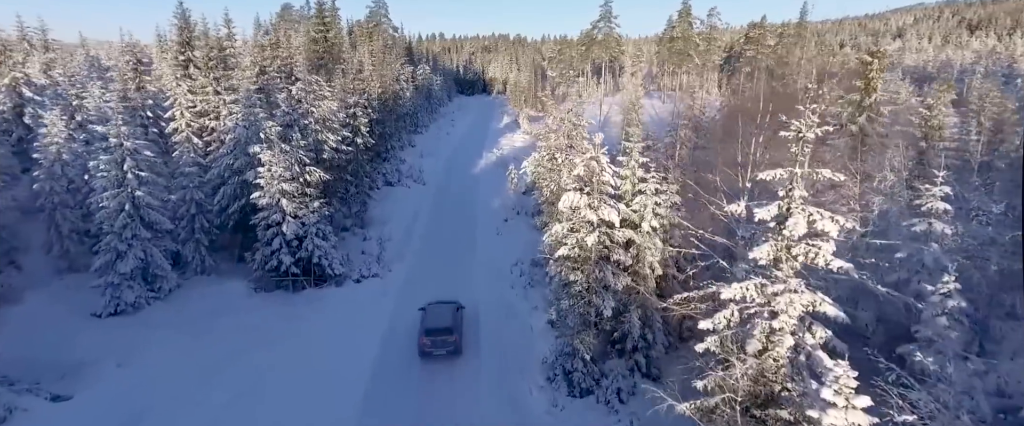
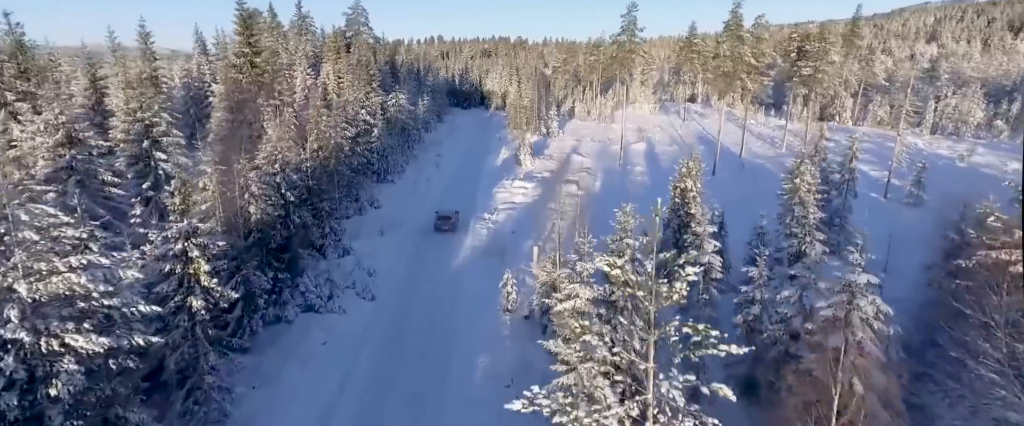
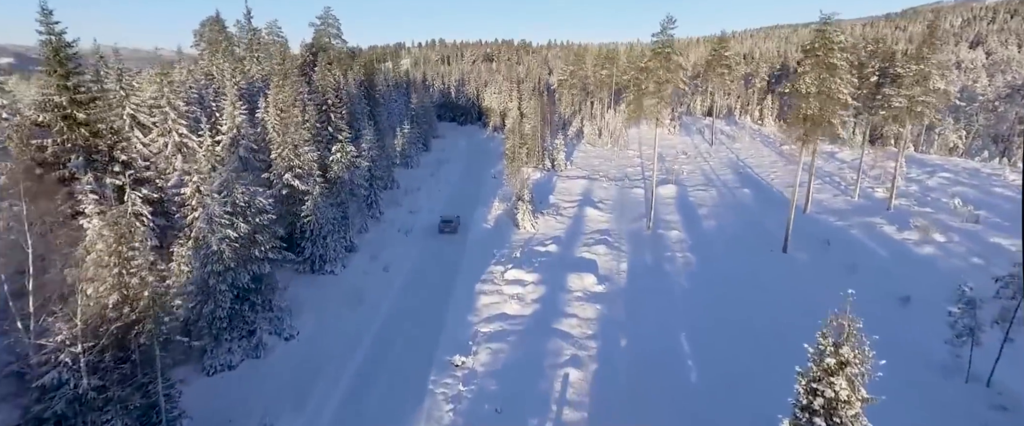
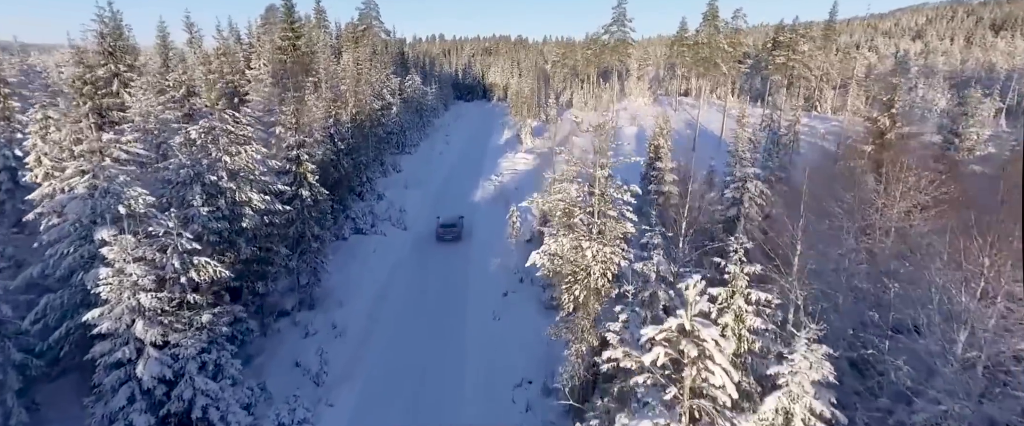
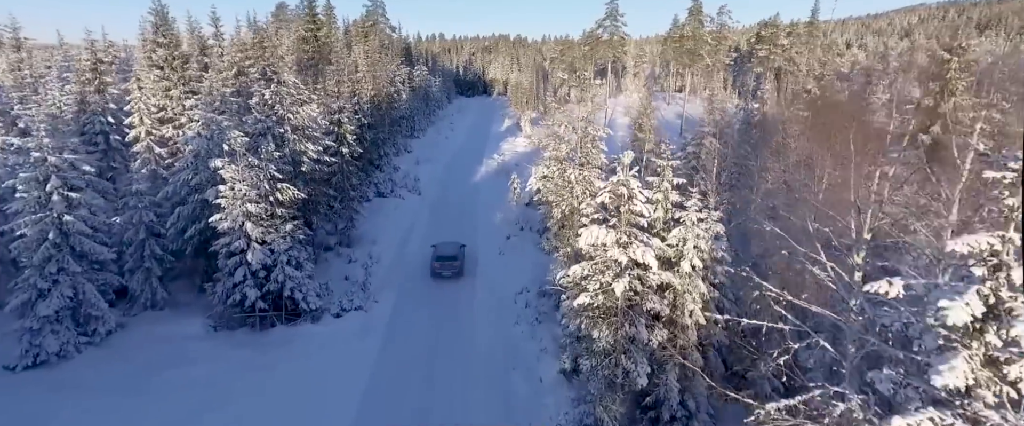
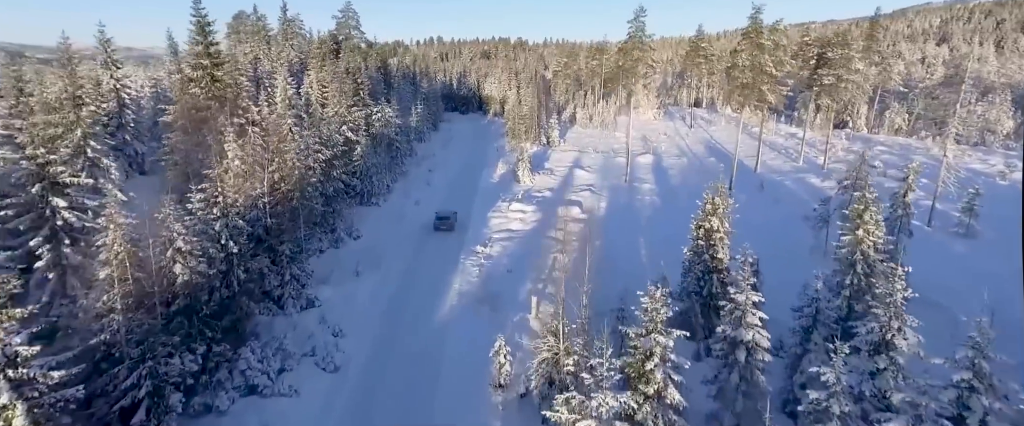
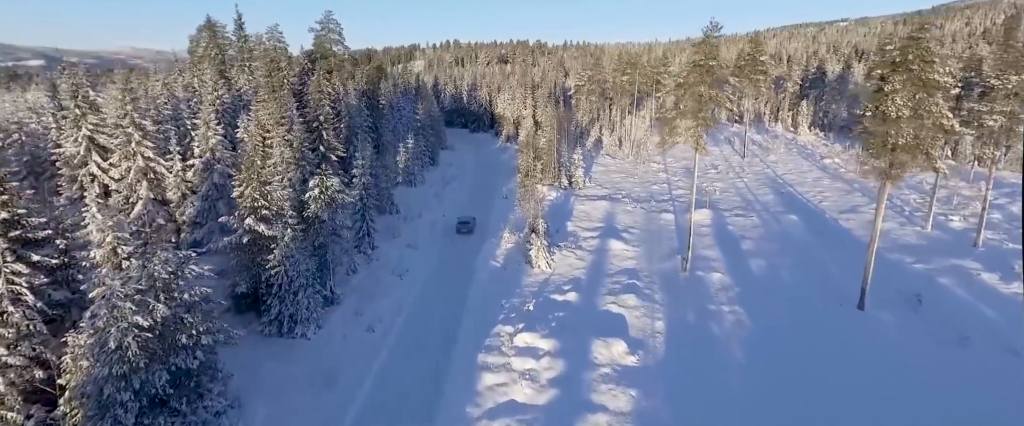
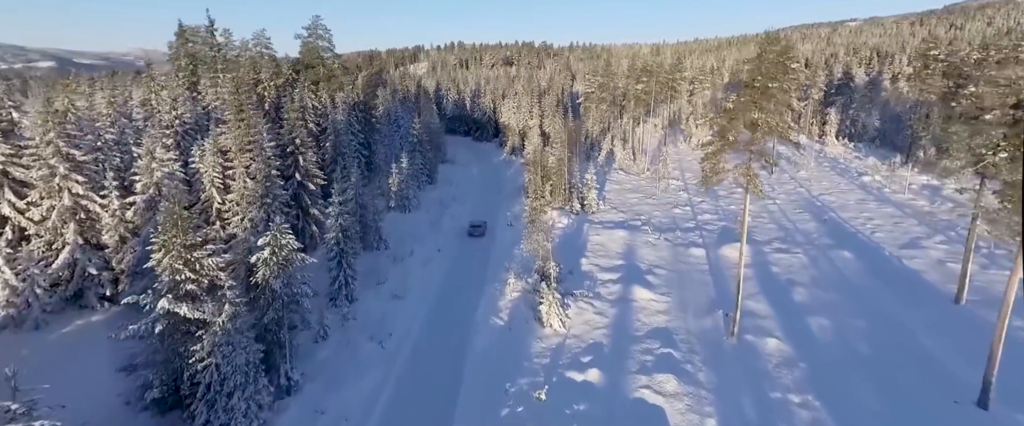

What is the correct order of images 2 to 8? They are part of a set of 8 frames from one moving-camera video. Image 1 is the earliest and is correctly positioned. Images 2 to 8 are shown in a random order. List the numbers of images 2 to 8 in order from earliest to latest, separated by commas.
5, 4, 2, 6, 3, 7, 8
